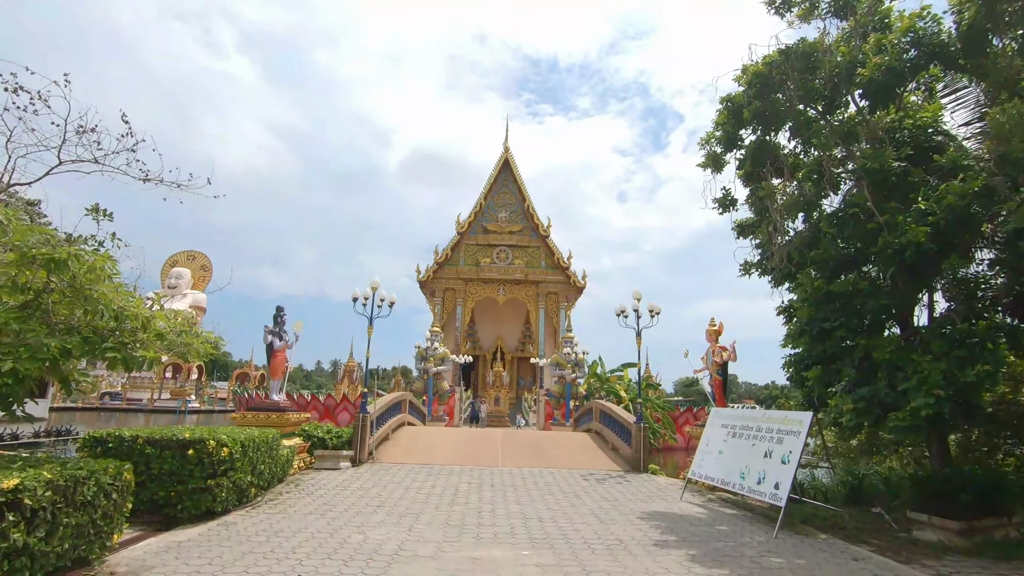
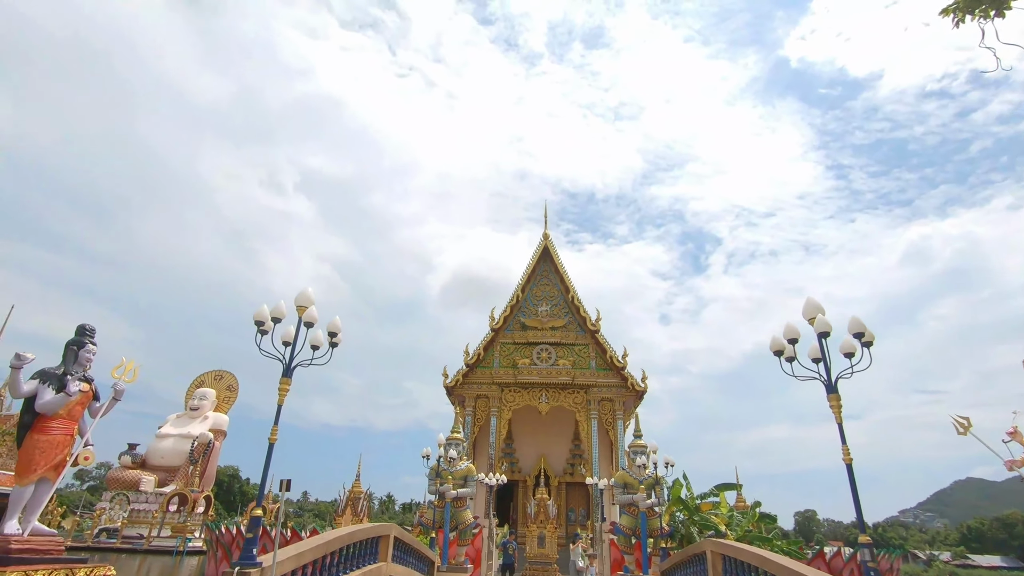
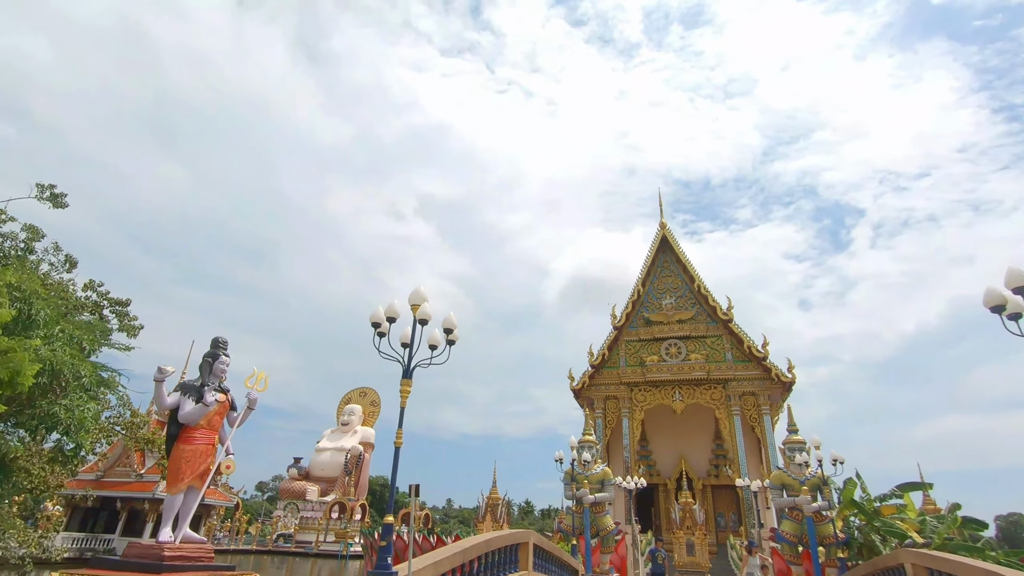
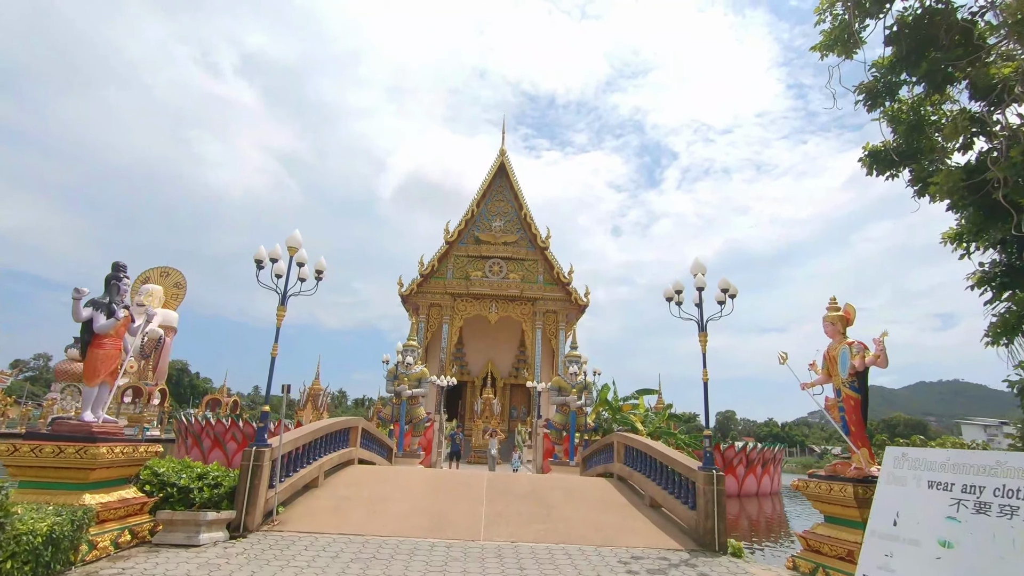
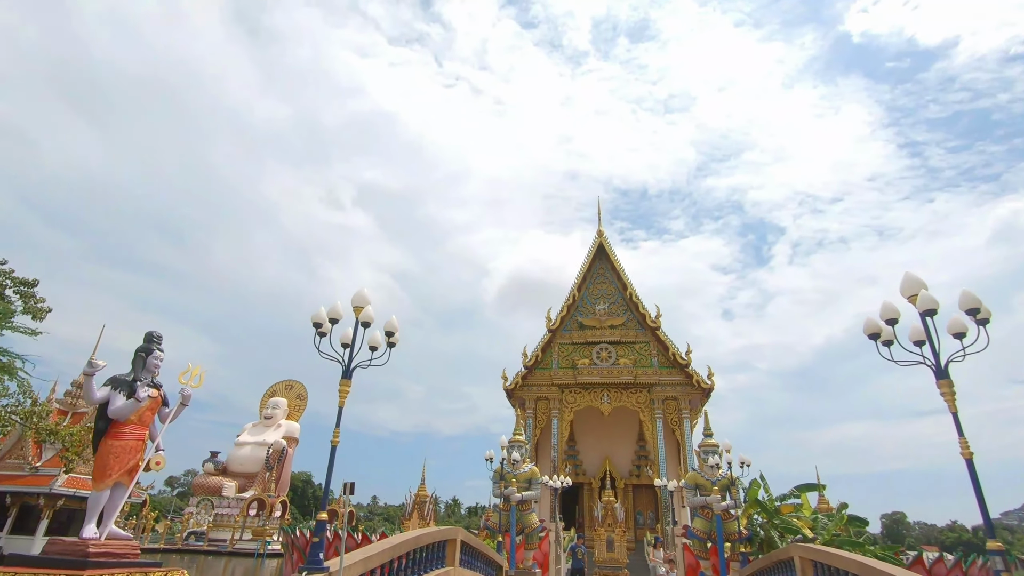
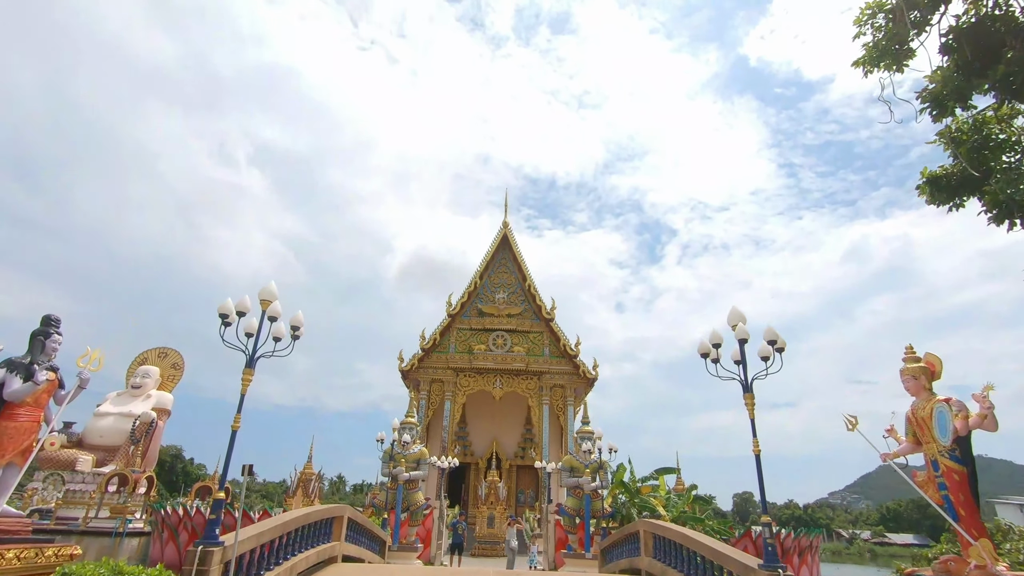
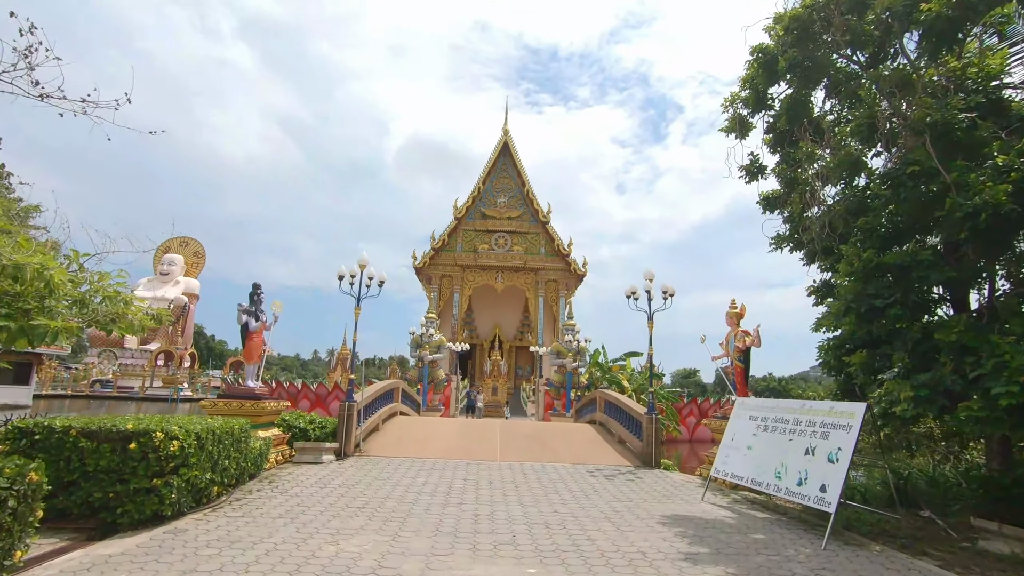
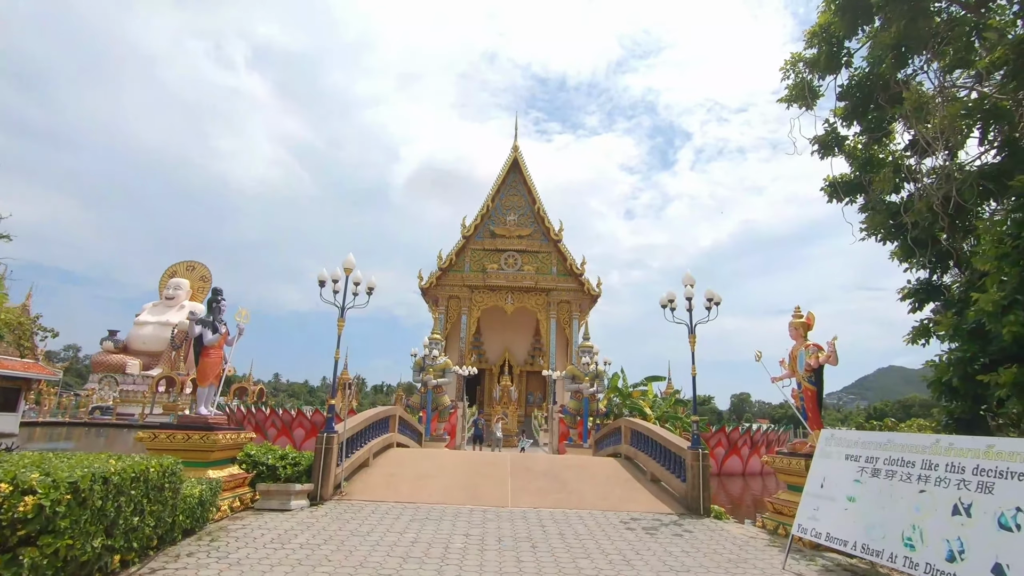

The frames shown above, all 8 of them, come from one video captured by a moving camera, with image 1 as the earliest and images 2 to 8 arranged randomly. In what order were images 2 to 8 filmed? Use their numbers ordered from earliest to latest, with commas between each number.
7, 8, 4, 6, 2, 5, 3
